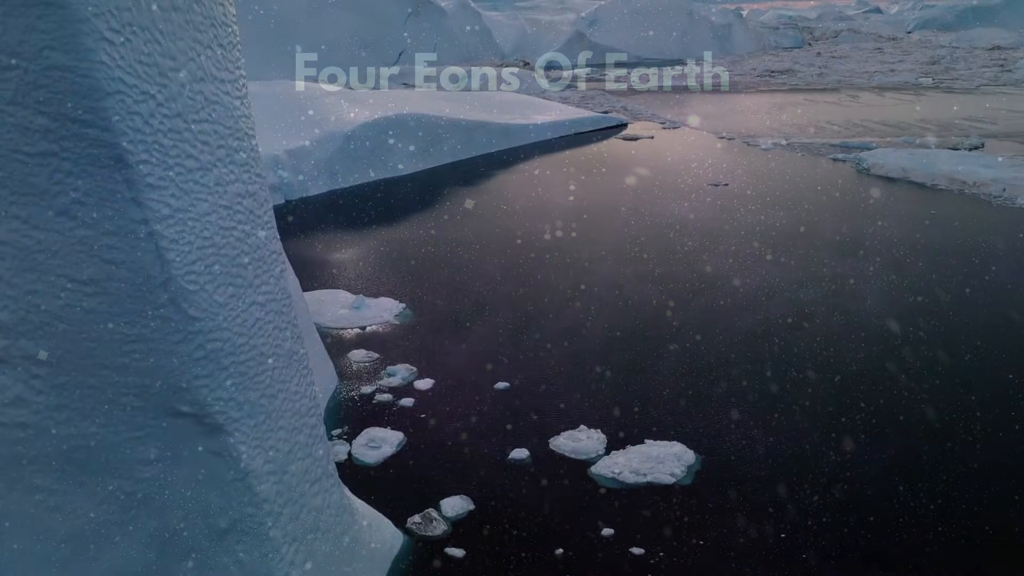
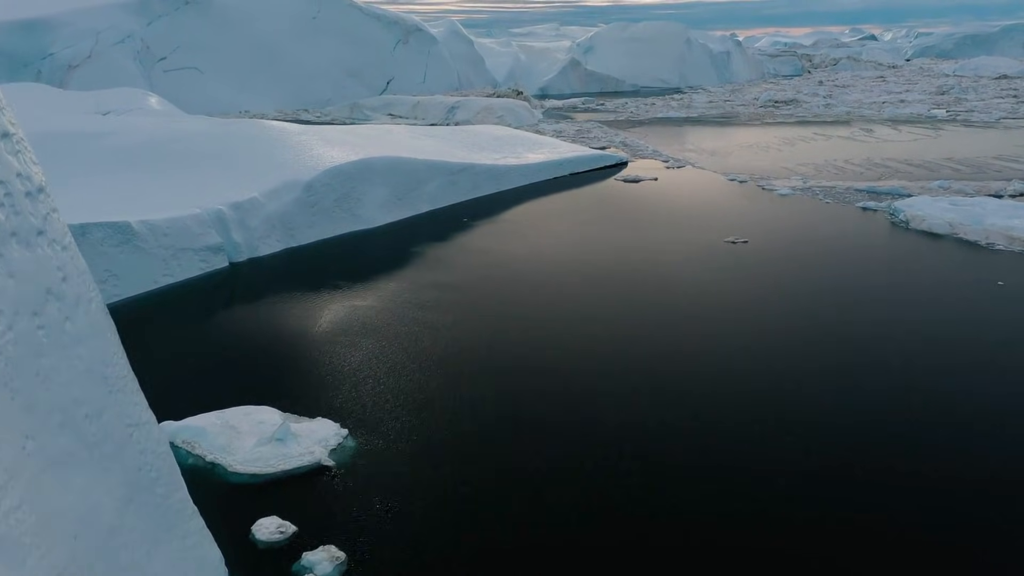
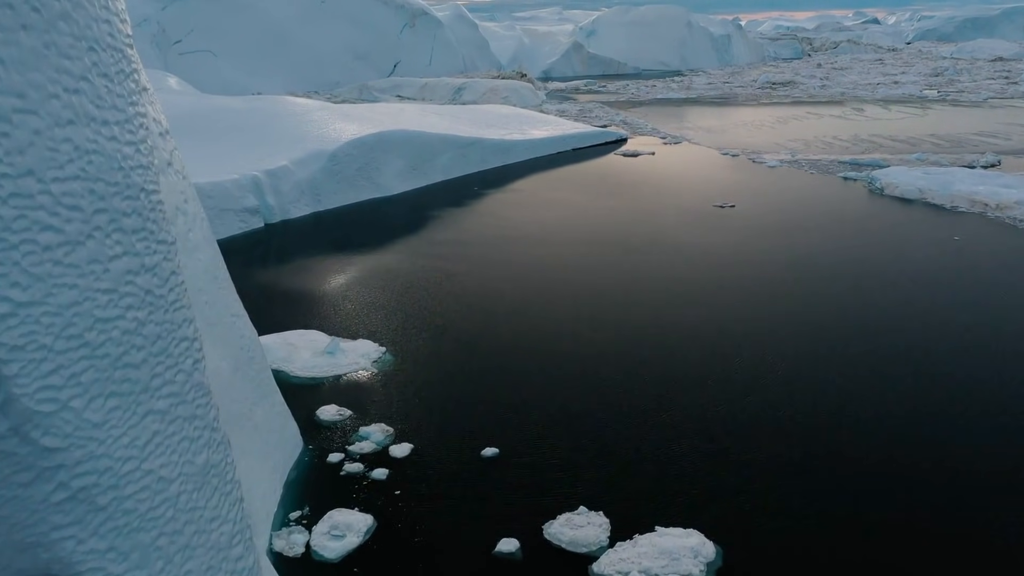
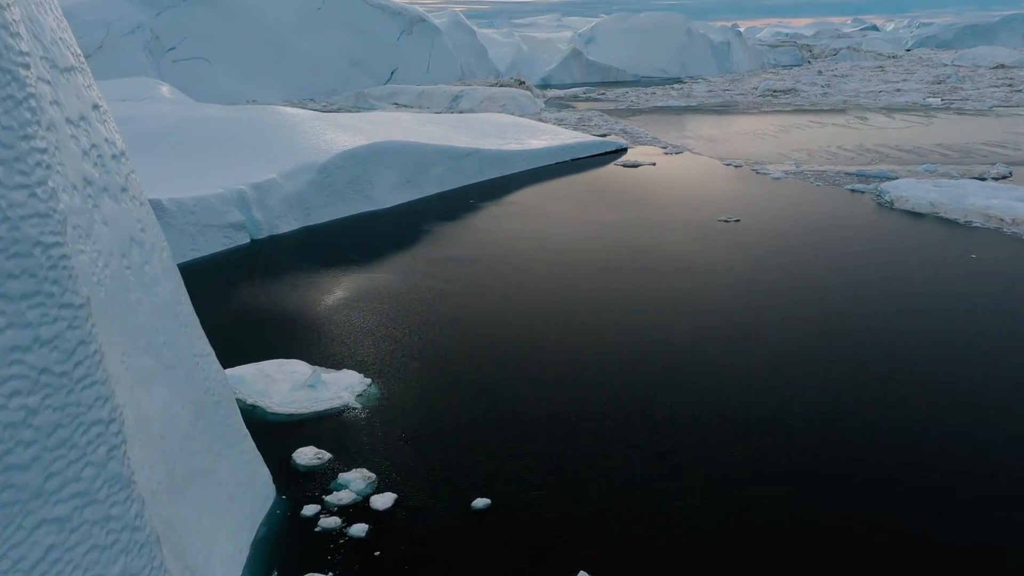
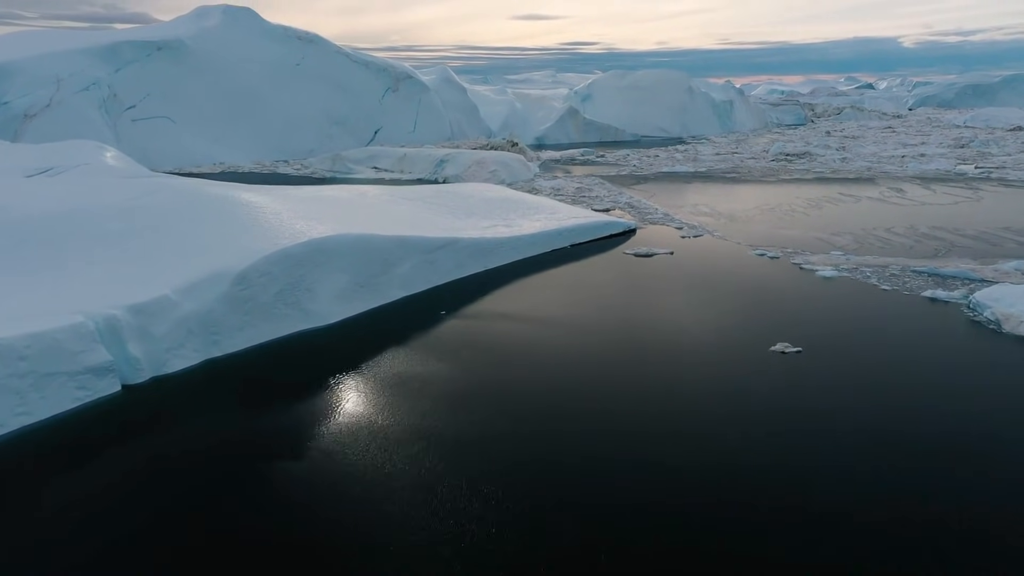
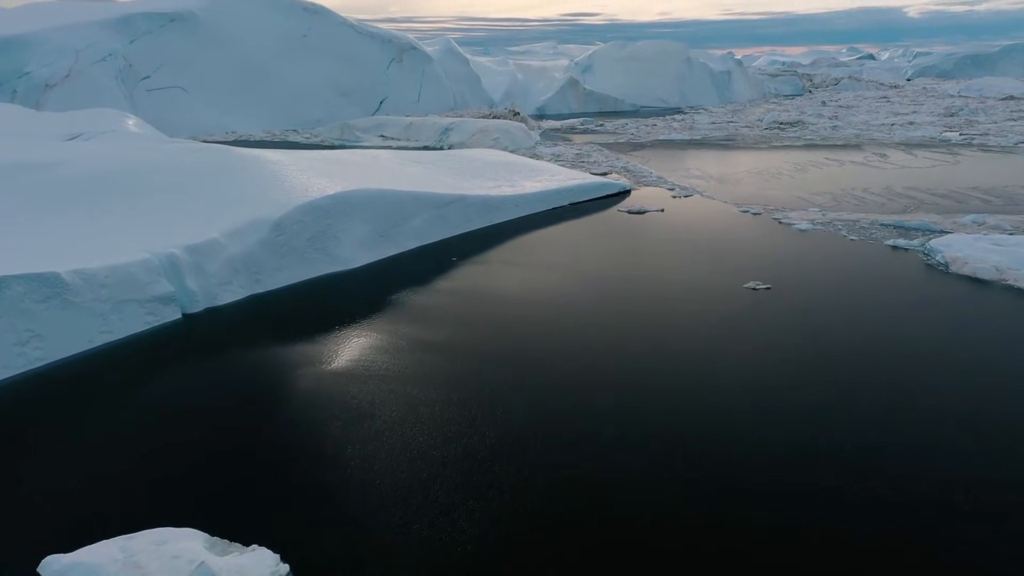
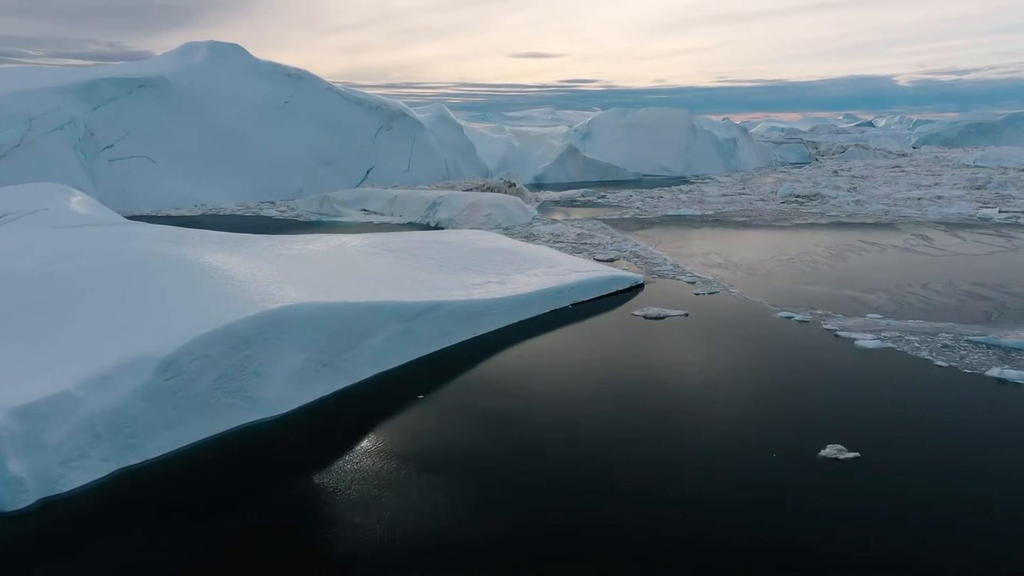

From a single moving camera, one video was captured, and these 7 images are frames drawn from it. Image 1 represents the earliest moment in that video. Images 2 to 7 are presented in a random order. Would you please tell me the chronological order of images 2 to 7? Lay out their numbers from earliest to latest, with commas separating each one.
3, 4, 2, 6, 5, 7
